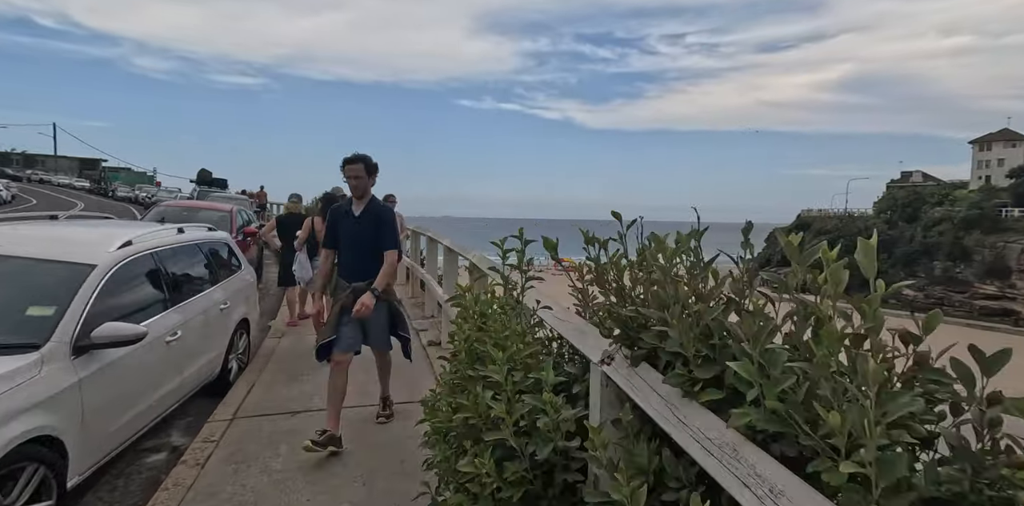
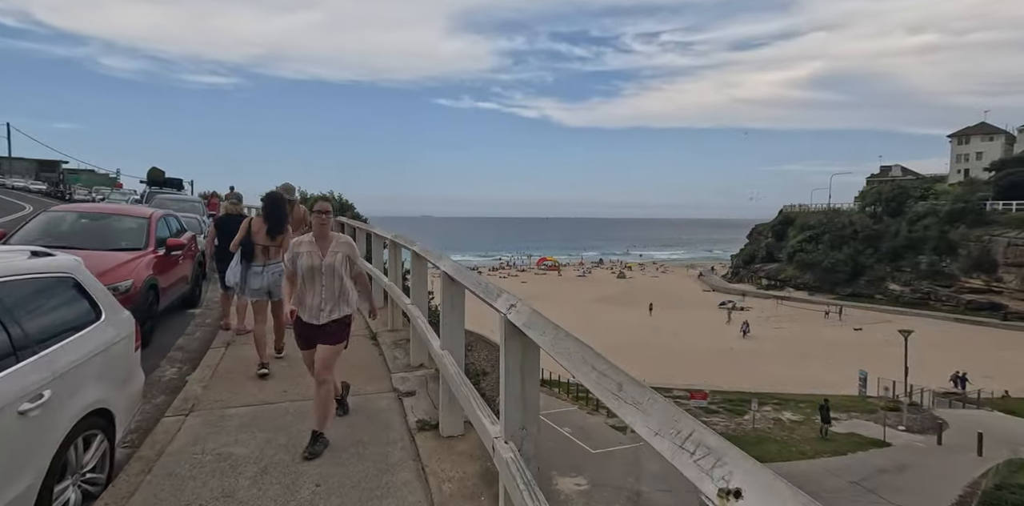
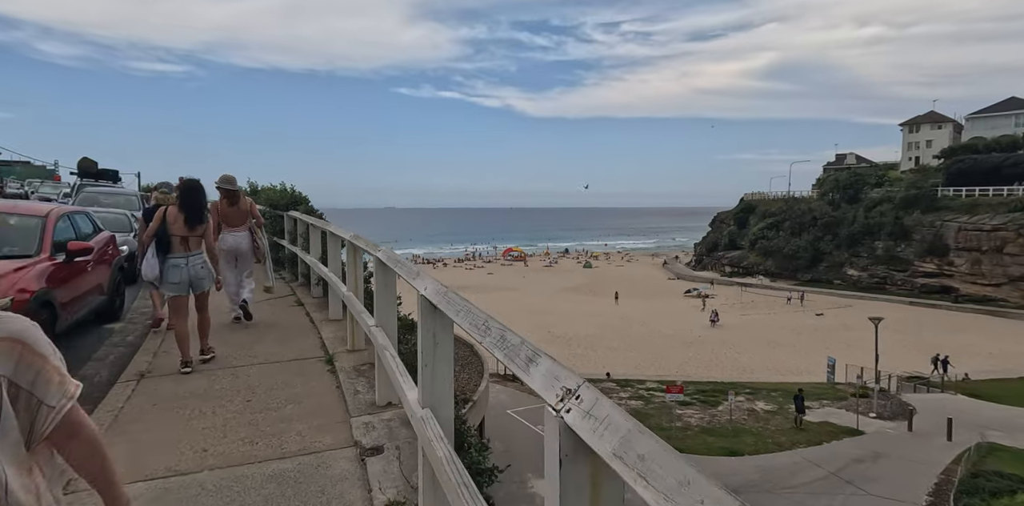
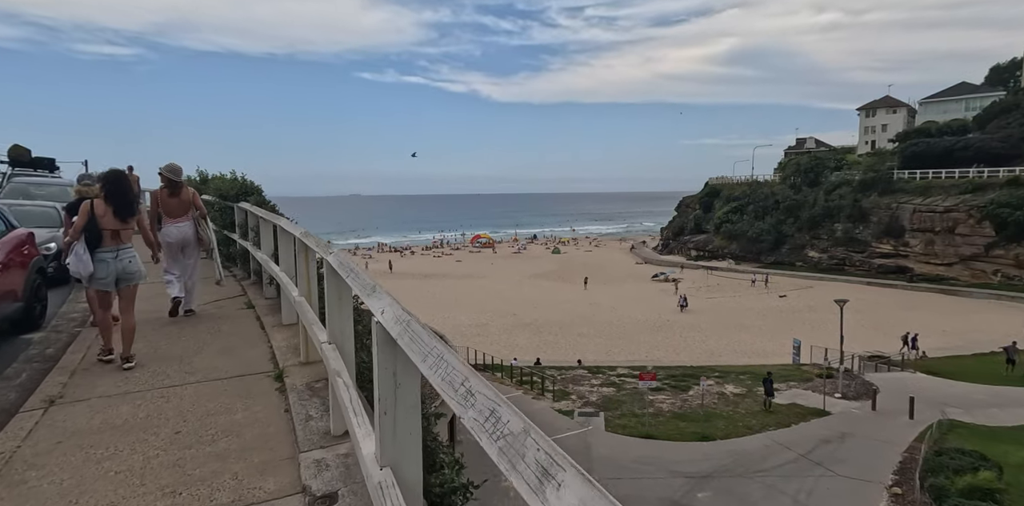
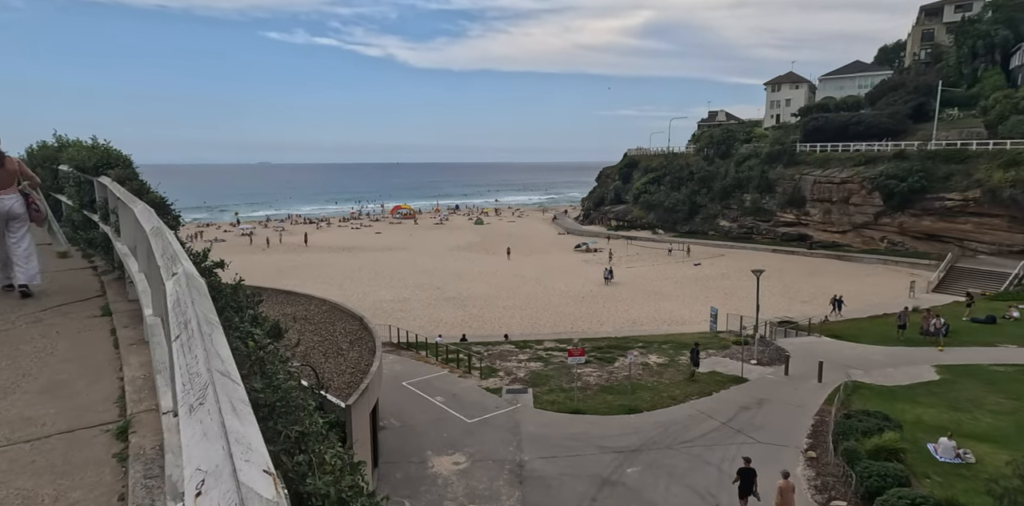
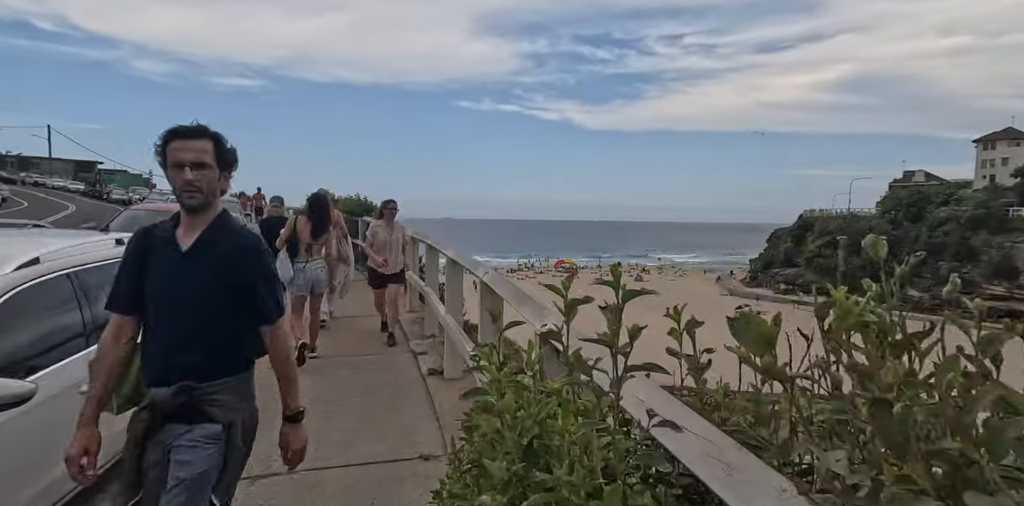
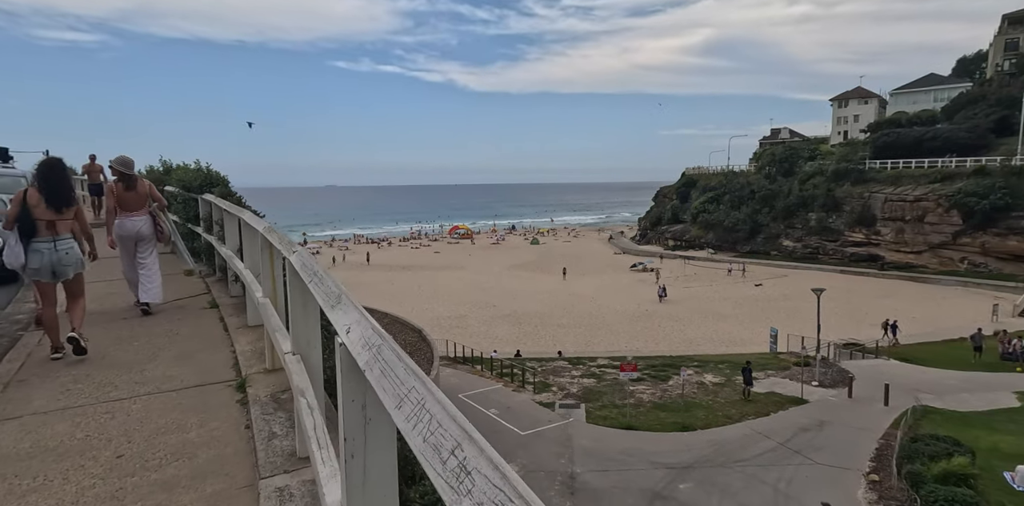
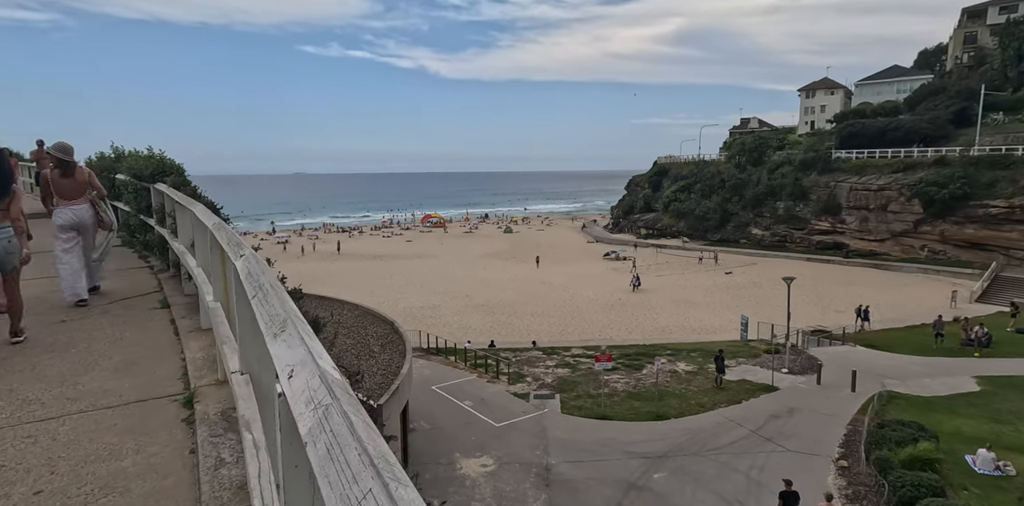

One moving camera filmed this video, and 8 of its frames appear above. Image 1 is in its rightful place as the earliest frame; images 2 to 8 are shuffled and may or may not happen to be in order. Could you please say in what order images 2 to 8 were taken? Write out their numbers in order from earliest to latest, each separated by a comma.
6, 2, 3, 4, 7, 8, 5
